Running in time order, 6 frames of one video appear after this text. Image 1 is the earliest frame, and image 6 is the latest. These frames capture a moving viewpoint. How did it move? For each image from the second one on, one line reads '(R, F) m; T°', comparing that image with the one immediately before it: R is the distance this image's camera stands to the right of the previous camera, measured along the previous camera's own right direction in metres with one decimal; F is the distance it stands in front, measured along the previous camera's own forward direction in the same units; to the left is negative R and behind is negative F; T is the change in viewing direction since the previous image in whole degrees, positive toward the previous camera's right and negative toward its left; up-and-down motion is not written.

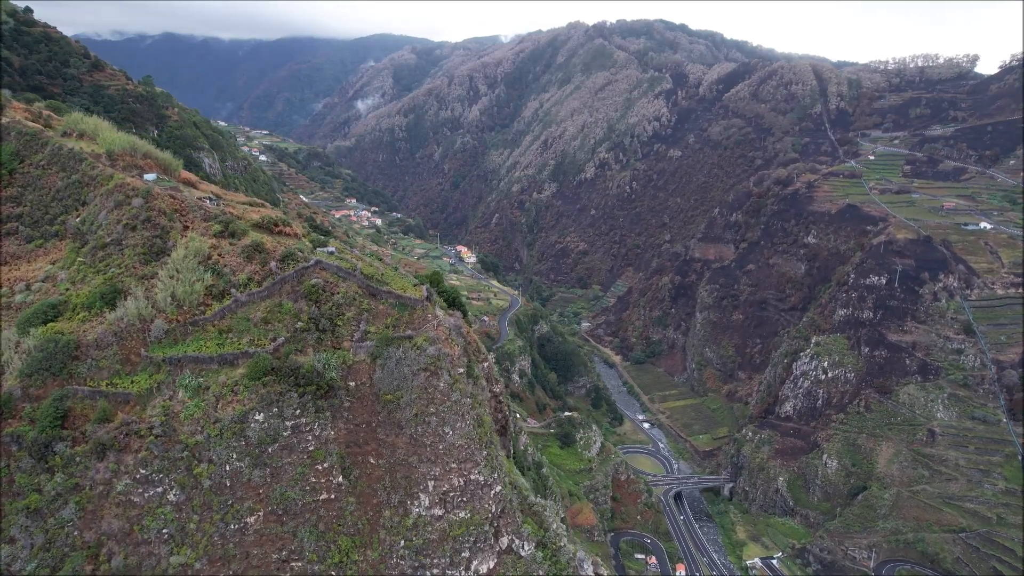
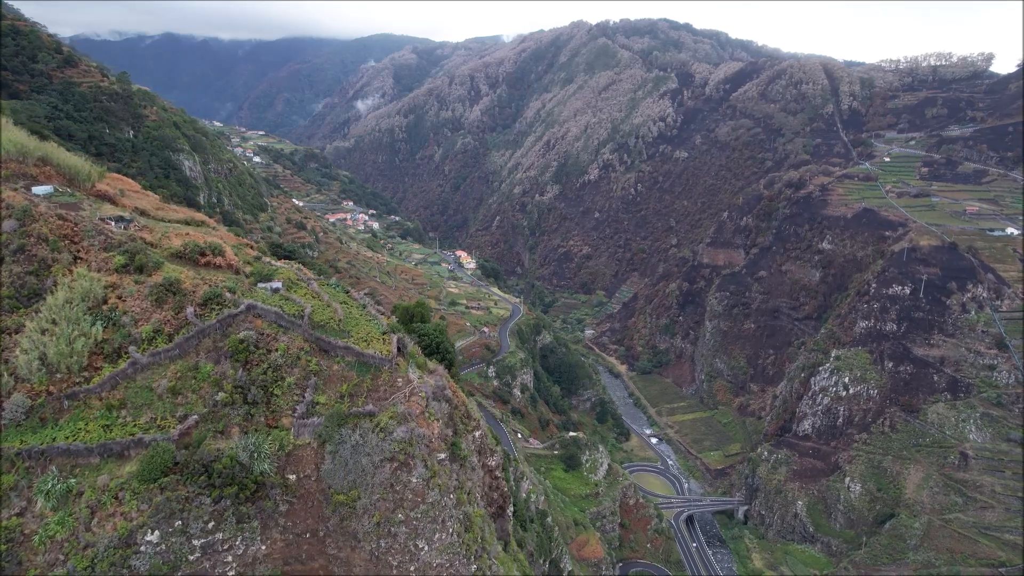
(0.0, +2.8) m; 0°
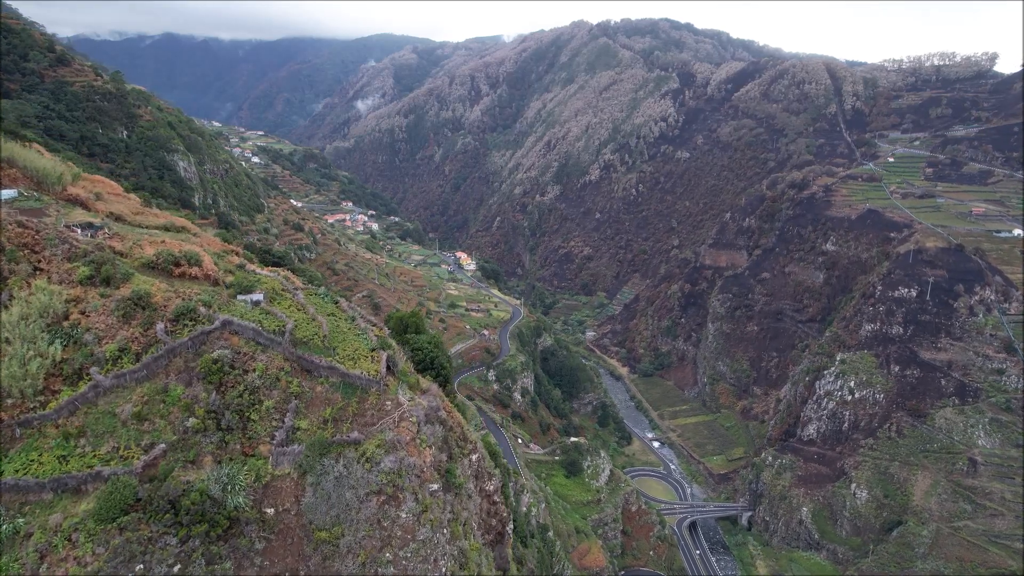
(0.0, +0.7) m; 0°
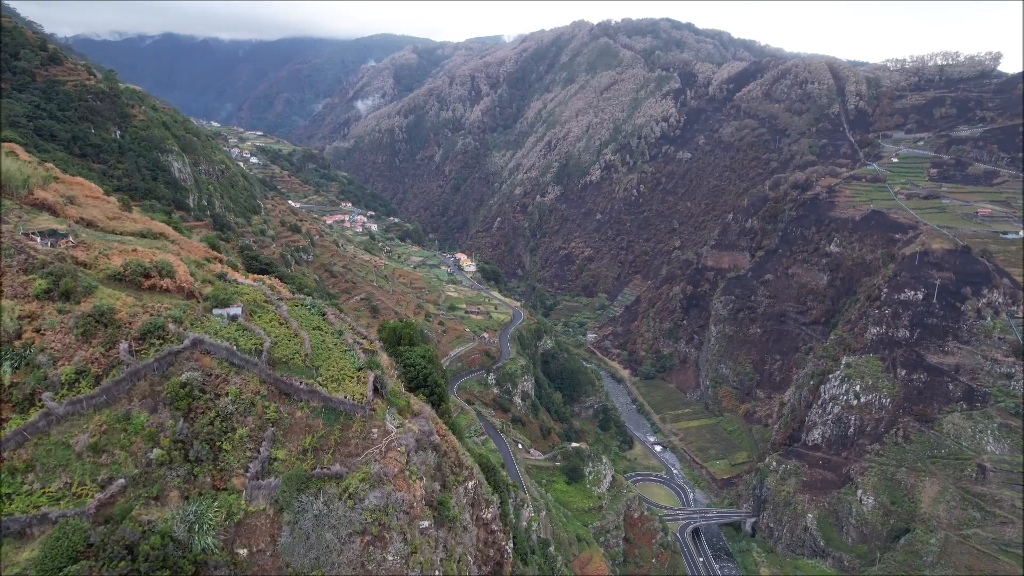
(0.0, +0.7) m; 0°
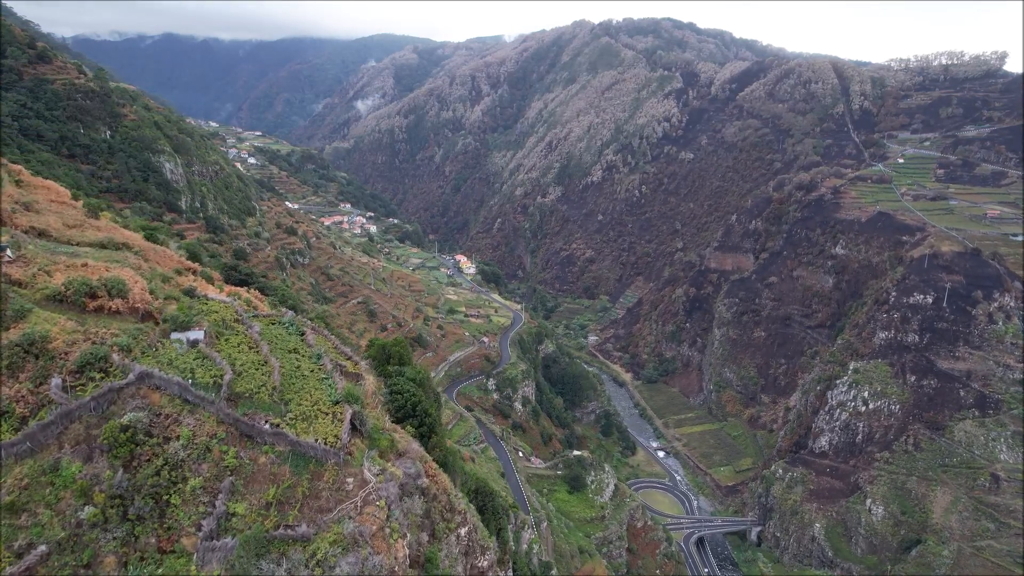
(0.0, +1.0) m; 0°
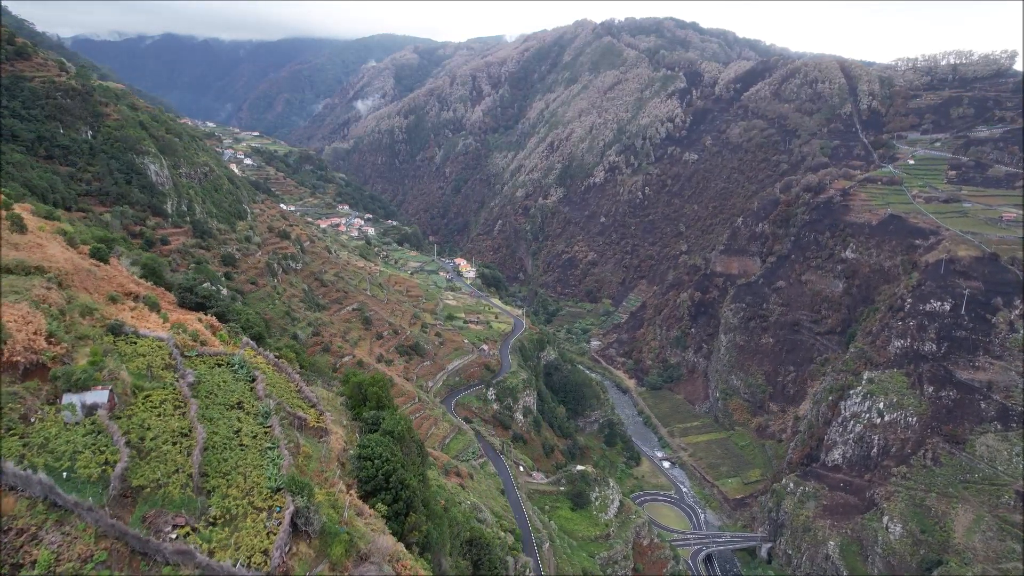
(0.0, +1.7) m; 0°
